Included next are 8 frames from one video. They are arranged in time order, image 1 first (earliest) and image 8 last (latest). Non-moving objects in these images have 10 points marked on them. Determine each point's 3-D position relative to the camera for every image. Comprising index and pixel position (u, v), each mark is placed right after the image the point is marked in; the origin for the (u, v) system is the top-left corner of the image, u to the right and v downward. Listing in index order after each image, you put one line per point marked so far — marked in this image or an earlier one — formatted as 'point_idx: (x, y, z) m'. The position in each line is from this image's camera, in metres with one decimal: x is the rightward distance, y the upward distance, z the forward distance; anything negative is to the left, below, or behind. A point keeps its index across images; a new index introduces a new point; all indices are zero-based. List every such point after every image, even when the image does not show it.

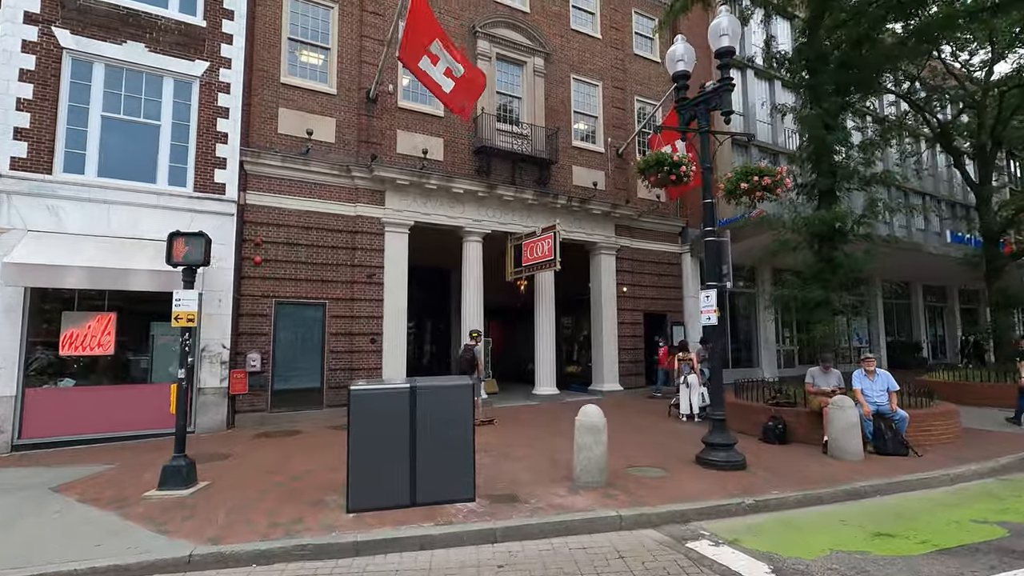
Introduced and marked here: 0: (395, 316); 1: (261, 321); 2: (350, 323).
0: (-2.9, -0.7, +13.2) m
1: (-5.6, -0.7, +11.8) m
2: (-3.9, -0.8, +12.8) m
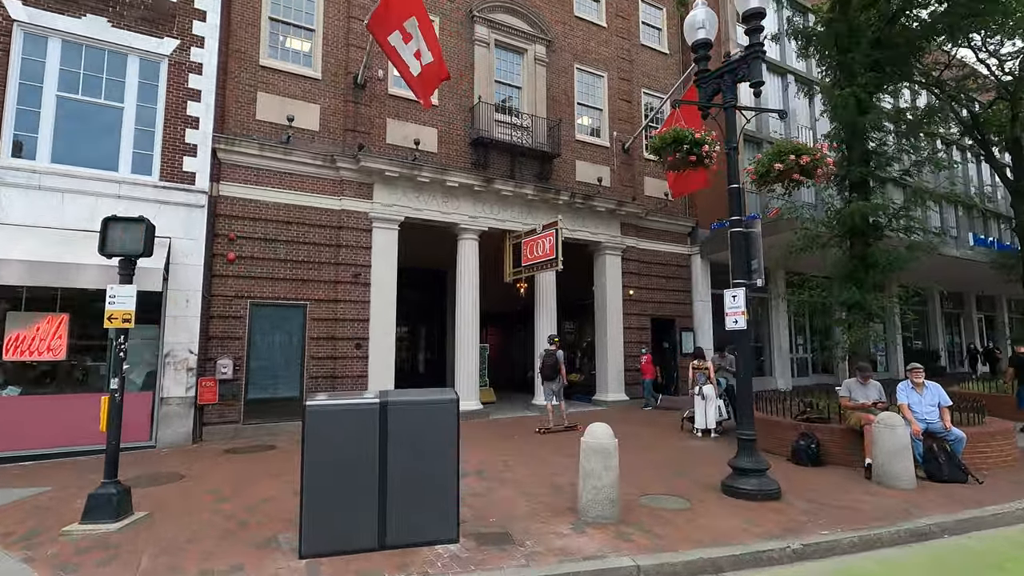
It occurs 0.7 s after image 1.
0: (-3.0, -0.7, +12.1) m
1: (-5.6, -0.7, +10.8) m
2: (-3.9, -0.8, +11.7) m
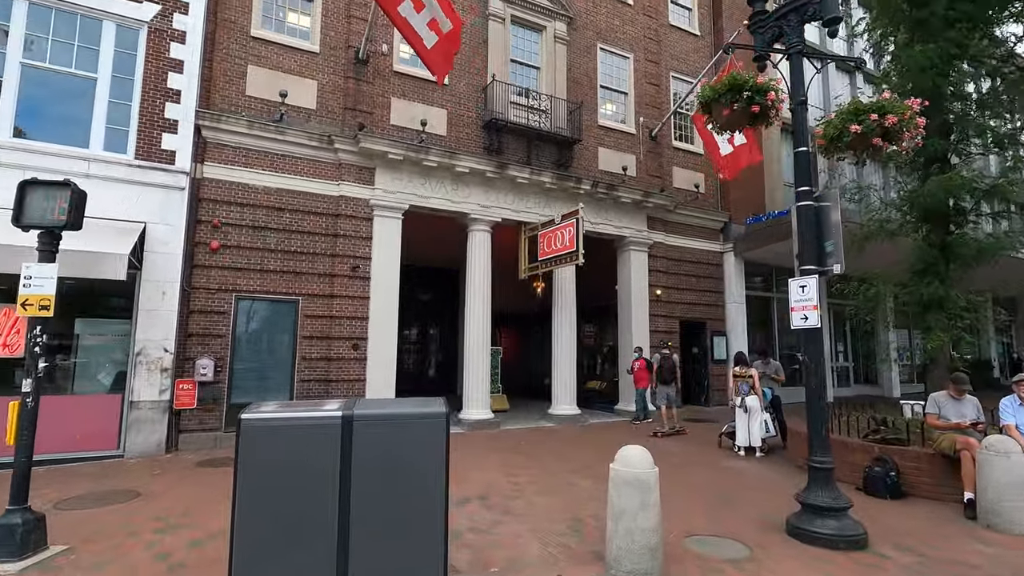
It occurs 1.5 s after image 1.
0: (-2.7, -0.6, +10.9) m
1: (-5.4, -0.6, +9.7) m
2: (-3.6, -0.7, +10.6) m
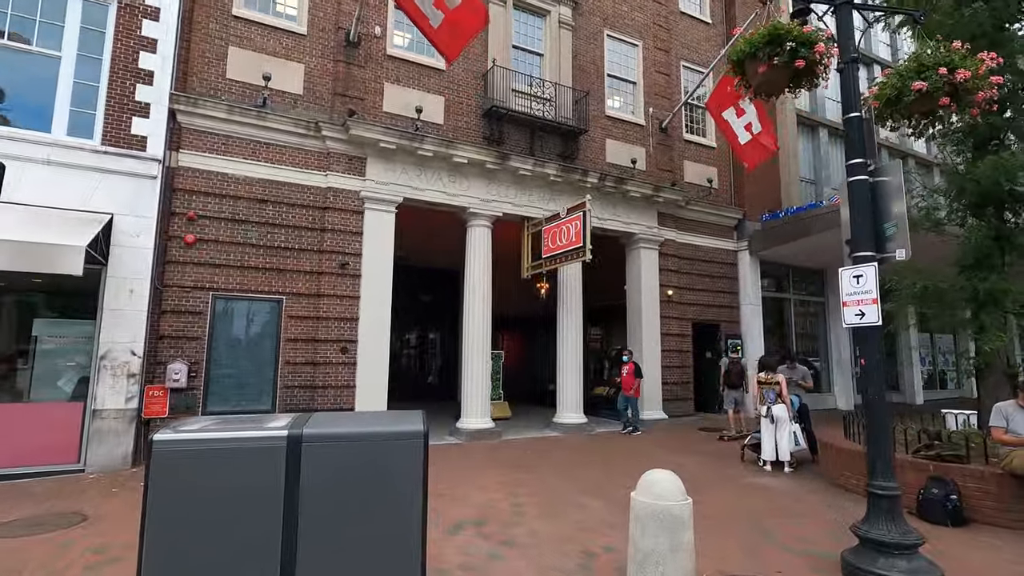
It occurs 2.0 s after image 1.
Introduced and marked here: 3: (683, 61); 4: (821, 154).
0: (-2.6, -0.5, +10.1) m
1: (-5.3, -0.6, +8.9) m
2: (-3.6, -0.7, +9.8) m
3: (+4.9, +6.5, +15.2) m
4: (+9.9, +4.3, +17.1) m
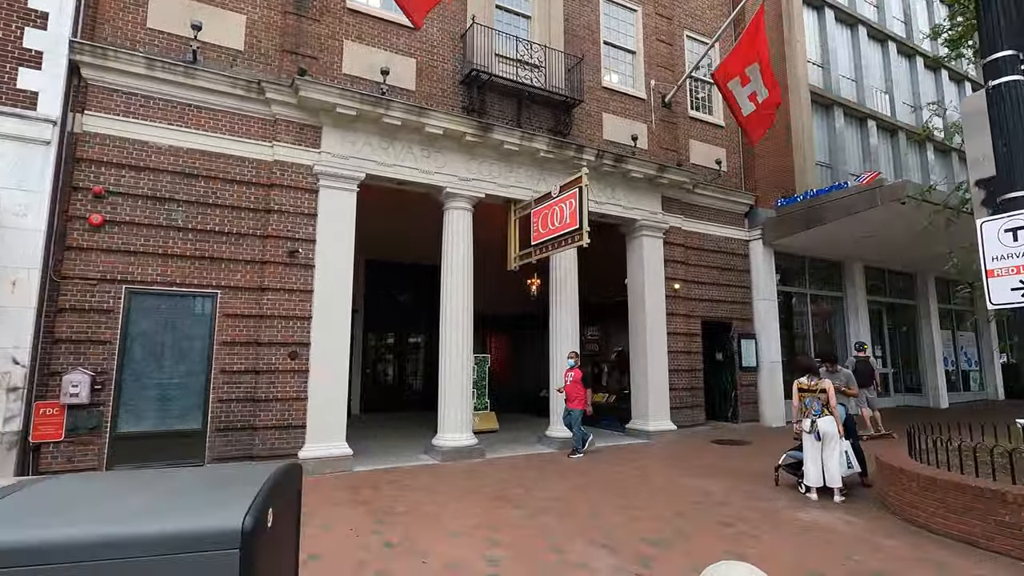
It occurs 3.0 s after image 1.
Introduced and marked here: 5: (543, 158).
0: (-2.9, -0.4, +8.5) m
1: (-5.6, -0.4, +7.2) m
2: (-3.8, -0.6, +8.1) m
3: (+4.5, +6.6, +13.7) m
4: (+9.5, +4.4, +15.6) m
5: (+0.6, +2.6, +10.5) m
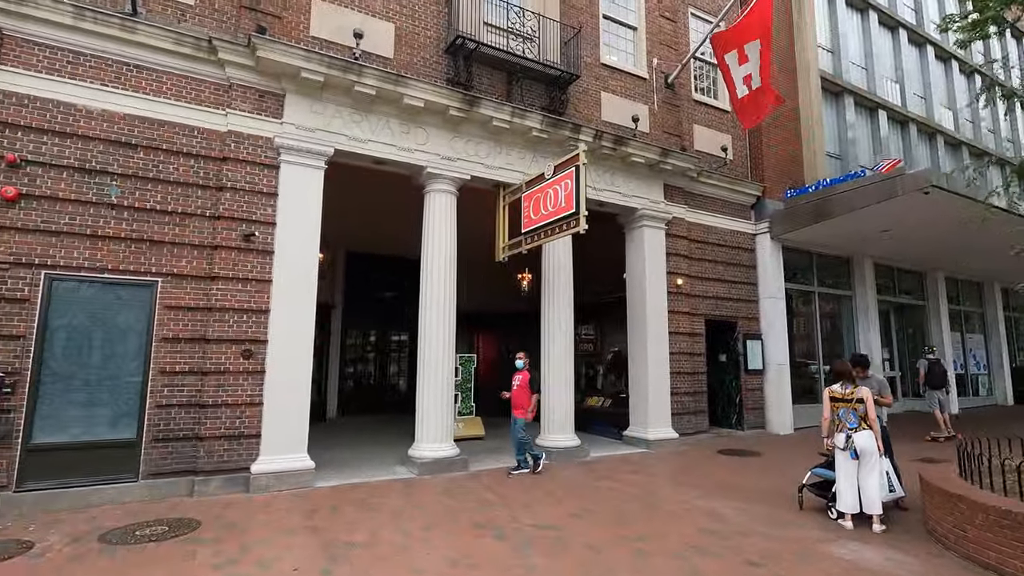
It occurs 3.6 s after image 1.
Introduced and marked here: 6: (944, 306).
0: (-3.1, -0.3, +7.4) m
1: (-5.8, -0.3, +6.1) m
2: (-4.0, -0.4, +7.0) m
3: (+4.3, +6.7, +12.8) m
4: (+9.2, +4.5, +14.8) m
5: (+0.4, +2.7, +9.5) m
6: (+13.8, -0.6, +17.1) m
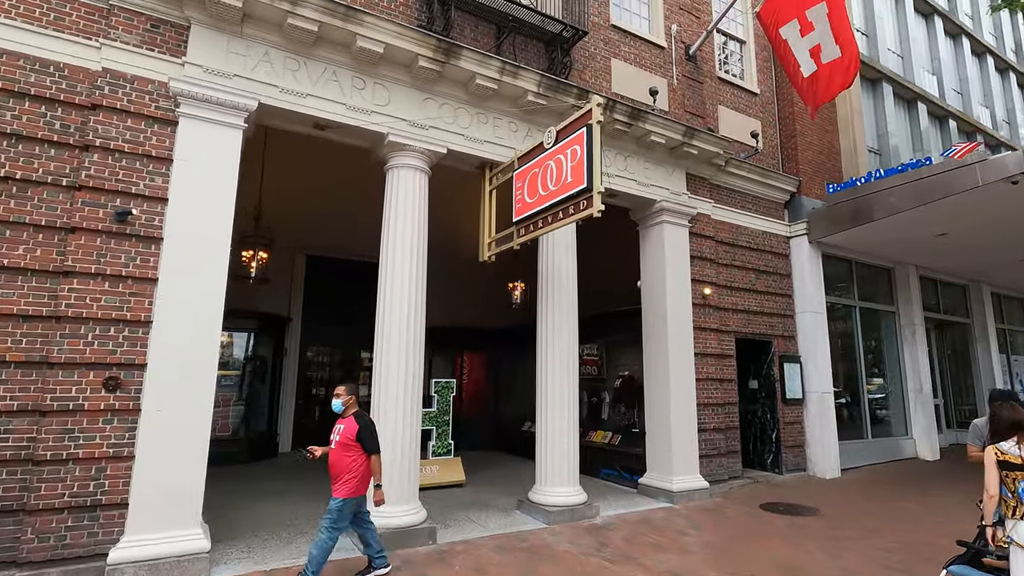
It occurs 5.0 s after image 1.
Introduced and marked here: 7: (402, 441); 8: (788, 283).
0: (-3.2, -0.3, +5.2) m
1: (-5.9, -0.2, +3.9) m
2: (-4.2, -0.4, +4.8) m
3: (+4.1, +6.4, +10.9) m
4: (+9.0, +4.1, +12.9) m
5: (+0.3, +2.6, +7.5) m
6: (+13.5, -1.0, +15.1) m
7: (-1.3, -1.8, +6.3) m
8: (+5.6, +0.1, +10.8) m
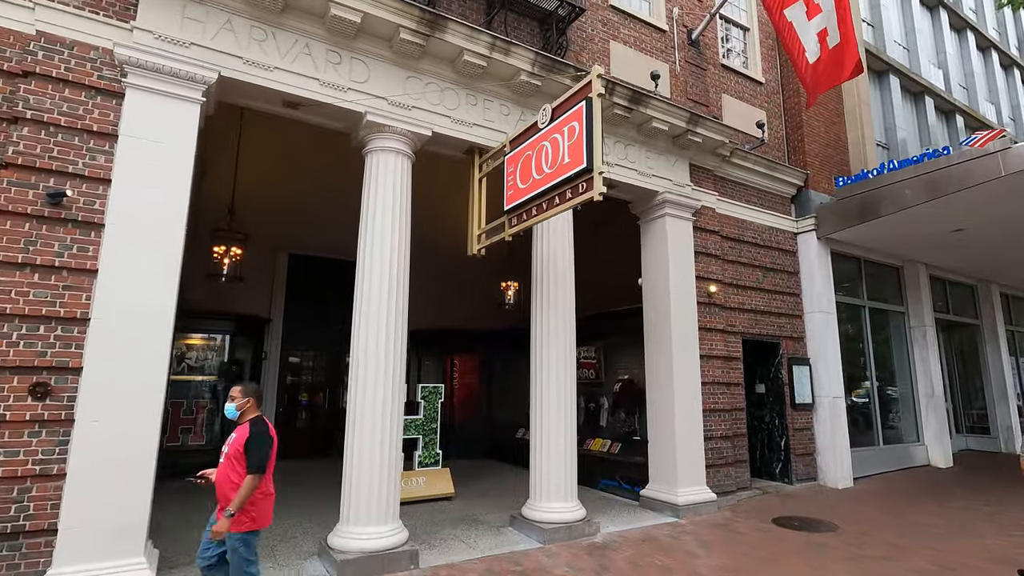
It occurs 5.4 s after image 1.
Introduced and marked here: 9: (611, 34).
0: (-3.3, -0.2, +4.6) m
1: (-5.9, -0.2, +3.2) m
2: (-4.2, -0.4, +4.2) m
3: (+3.9, +6.5, +10.4) m
4: (+8.9, +4.1, +12.4) m
5: (+0.2, +2.6, +6.9) m
6: (+13.3, -1.0, +14.6) m
7: (-1.4, -1.7, +5.6) m
8: (+5.4, +0.1, +10.3) m
9: (+1.6, +4.0, +8.4) m
